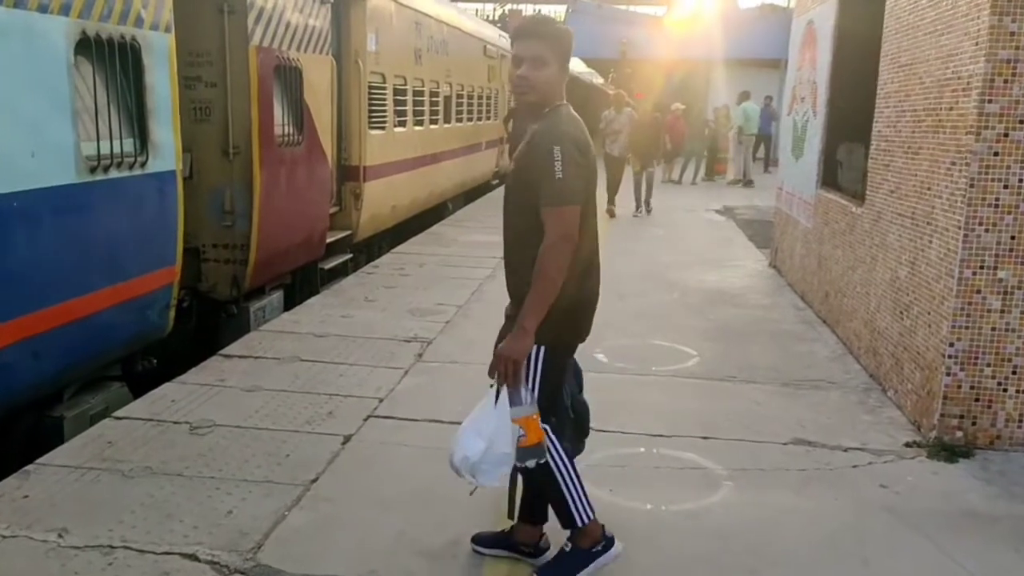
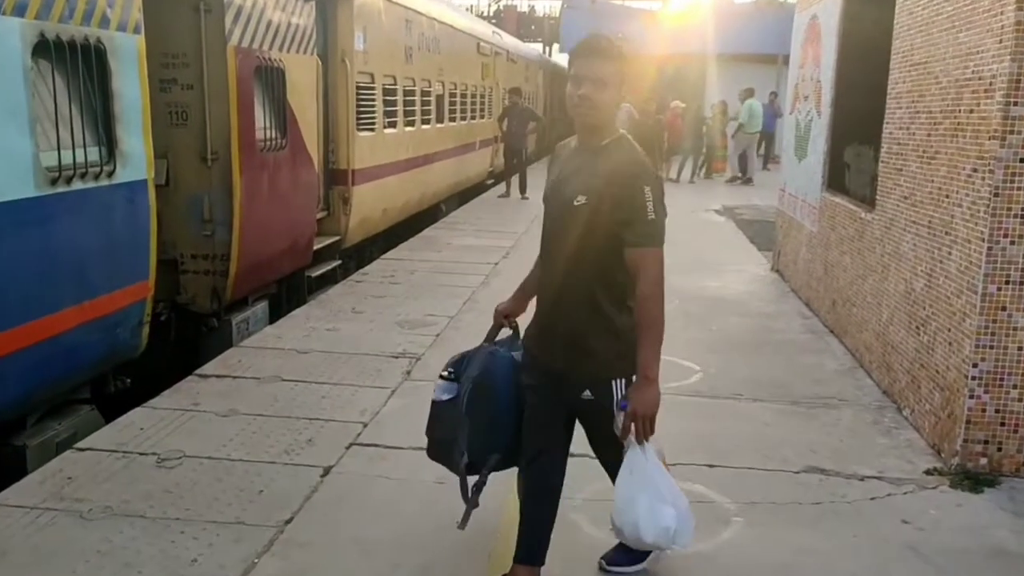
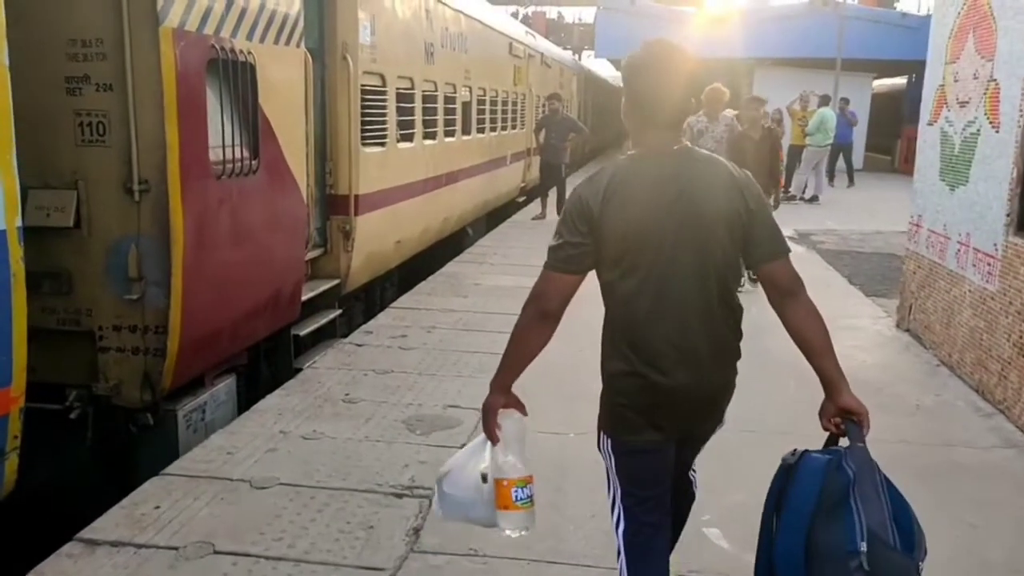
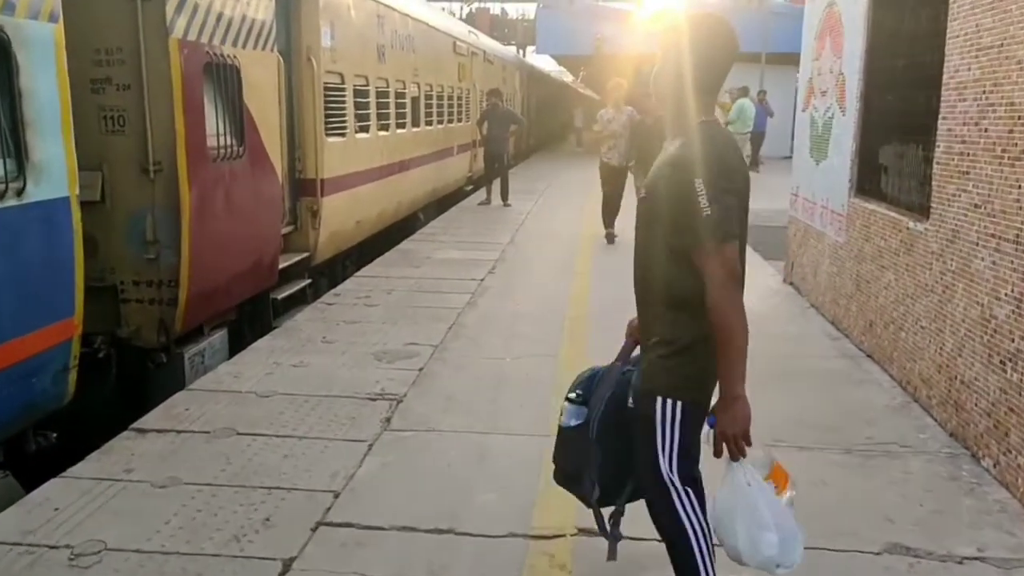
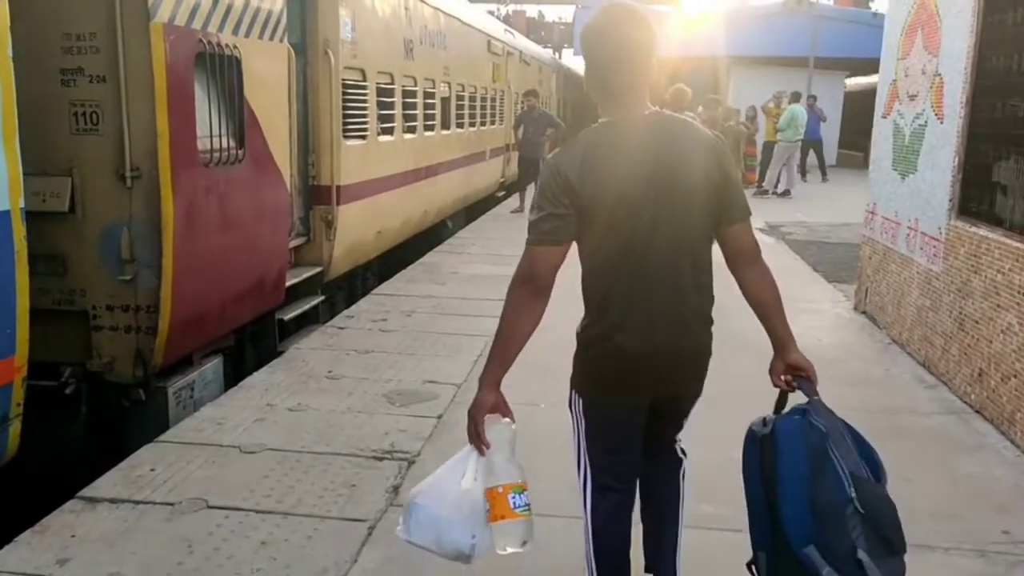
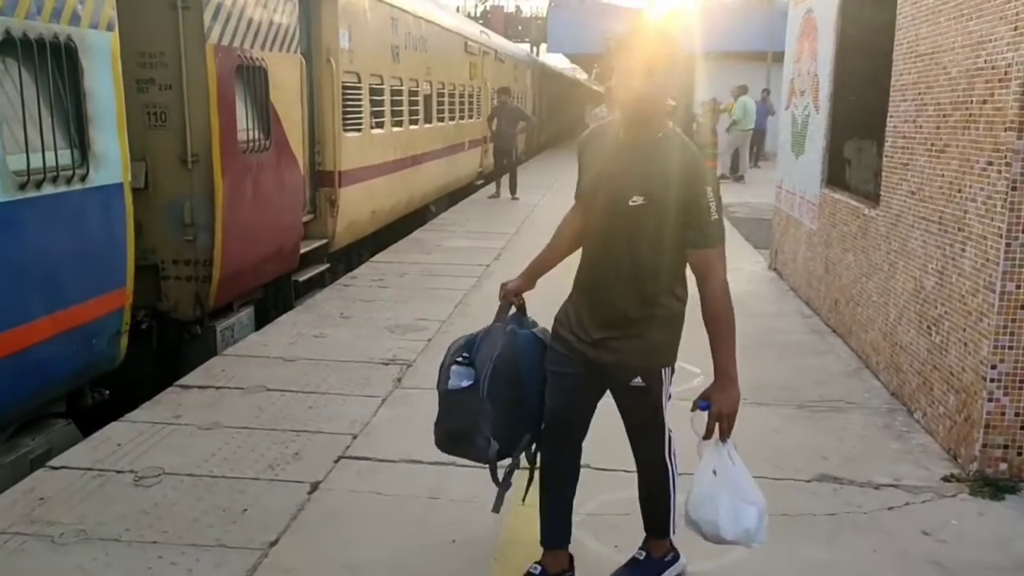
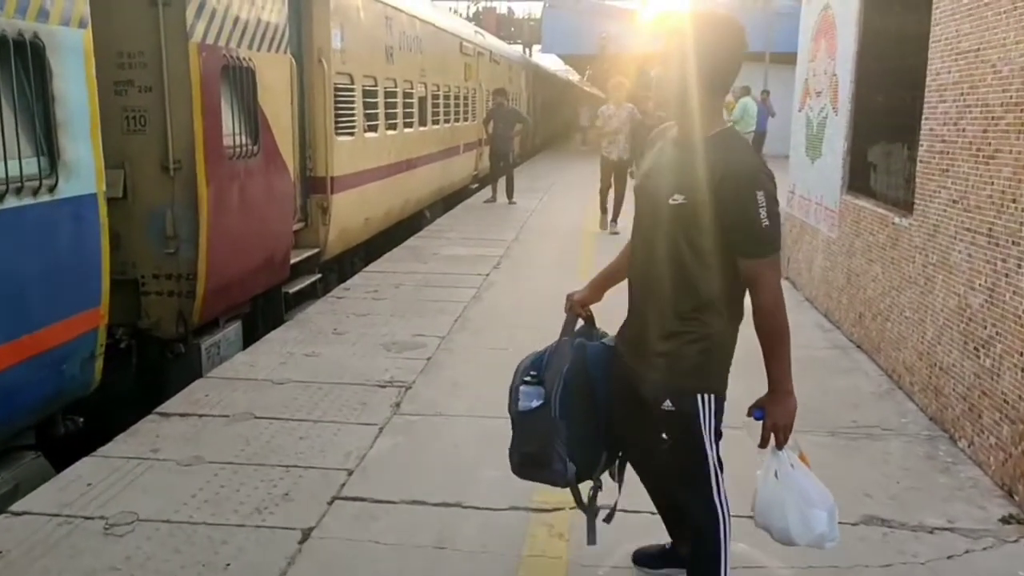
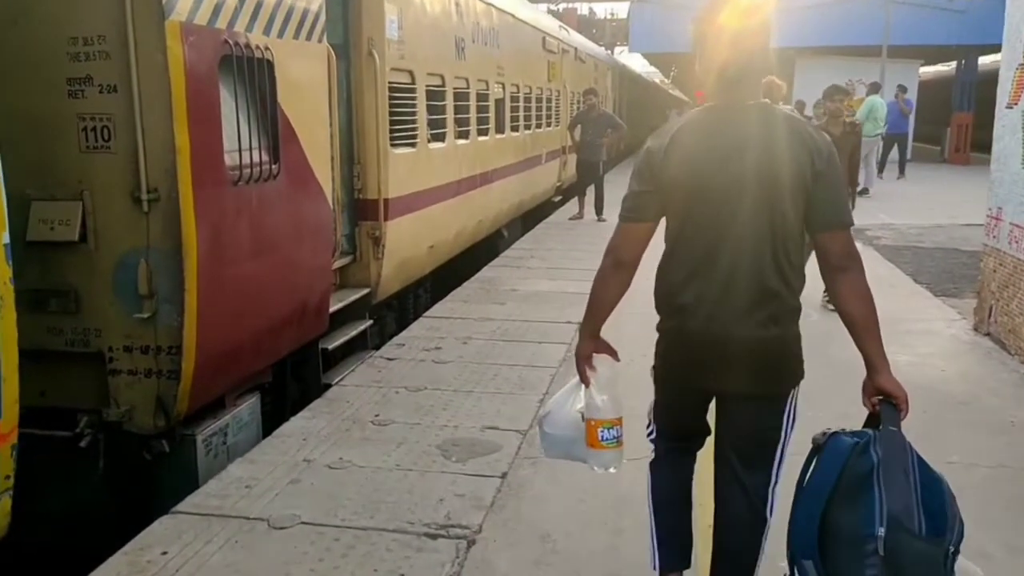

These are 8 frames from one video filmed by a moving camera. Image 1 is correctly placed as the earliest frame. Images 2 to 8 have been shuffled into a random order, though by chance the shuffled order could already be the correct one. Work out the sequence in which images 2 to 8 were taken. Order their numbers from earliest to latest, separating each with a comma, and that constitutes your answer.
2, 6, 7, 4, 5, 3, 8
